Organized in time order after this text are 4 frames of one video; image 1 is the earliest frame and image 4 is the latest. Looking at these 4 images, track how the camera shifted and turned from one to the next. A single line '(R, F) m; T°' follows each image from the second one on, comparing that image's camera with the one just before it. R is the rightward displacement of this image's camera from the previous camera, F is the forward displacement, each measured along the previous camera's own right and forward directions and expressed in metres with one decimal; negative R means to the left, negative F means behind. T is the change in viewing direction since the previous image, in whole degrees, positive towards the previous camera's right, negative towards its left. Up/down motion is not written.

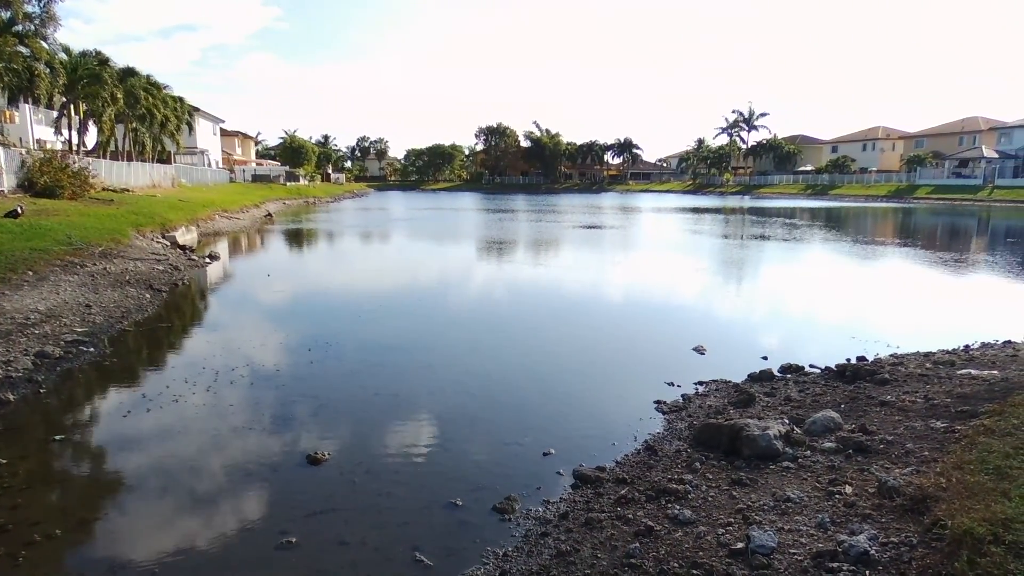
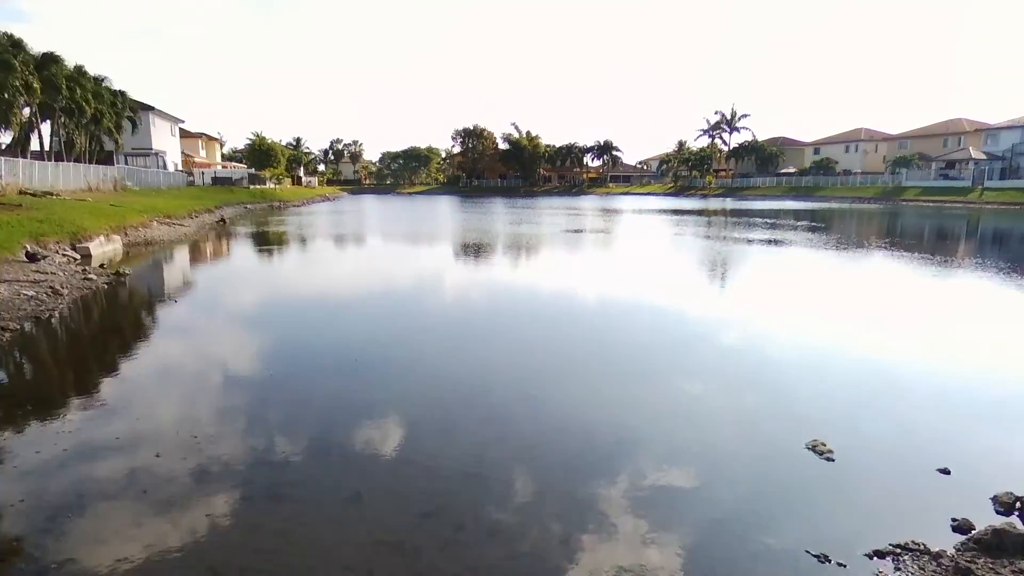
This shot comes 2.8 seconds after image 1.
(0.0, +0.4) m; +2°
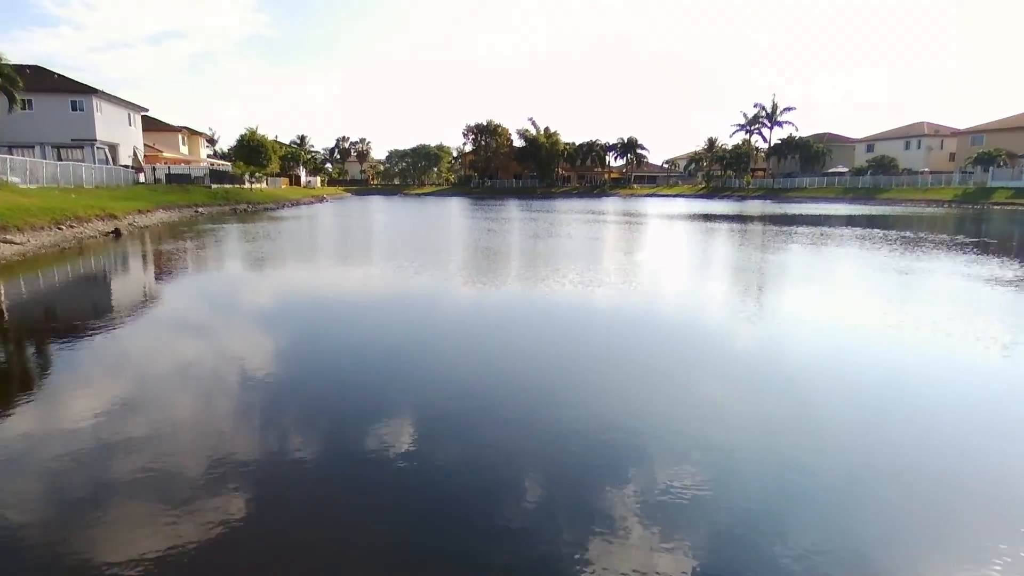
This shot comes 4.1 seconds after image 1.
(0.0, +1.2) m; -1°
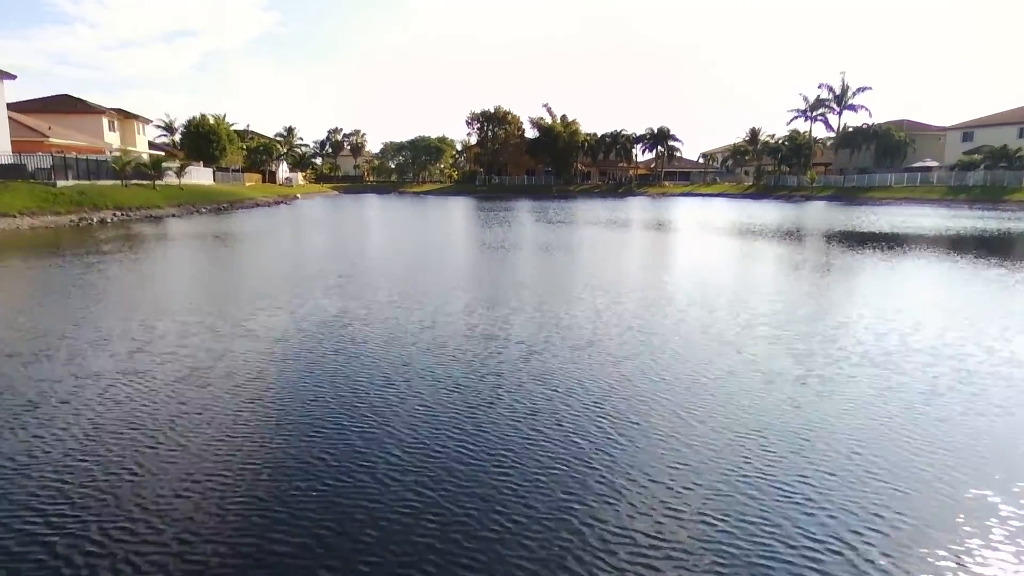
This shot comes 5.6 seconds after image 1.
(0.0, +2.1) m; -1°
